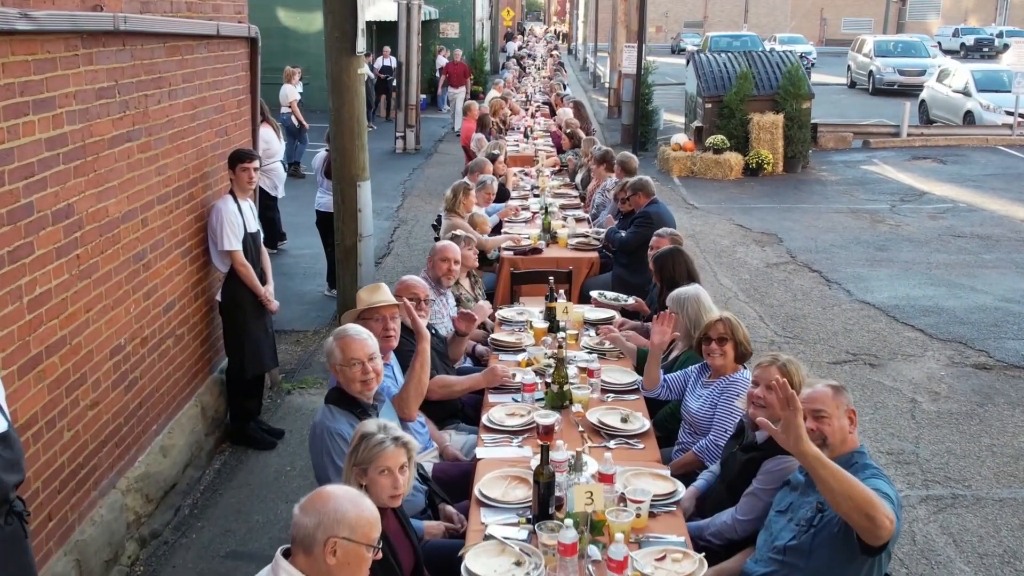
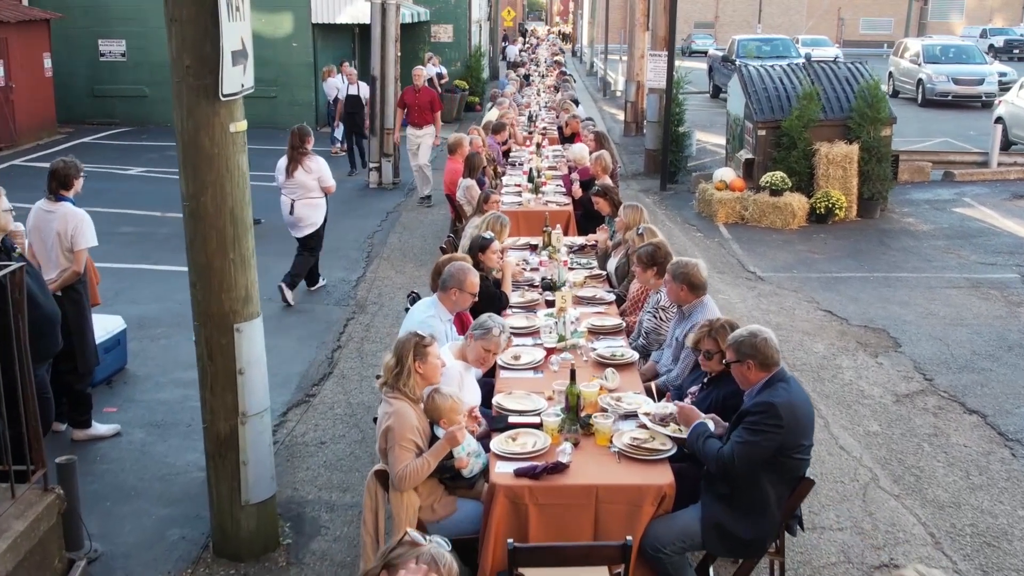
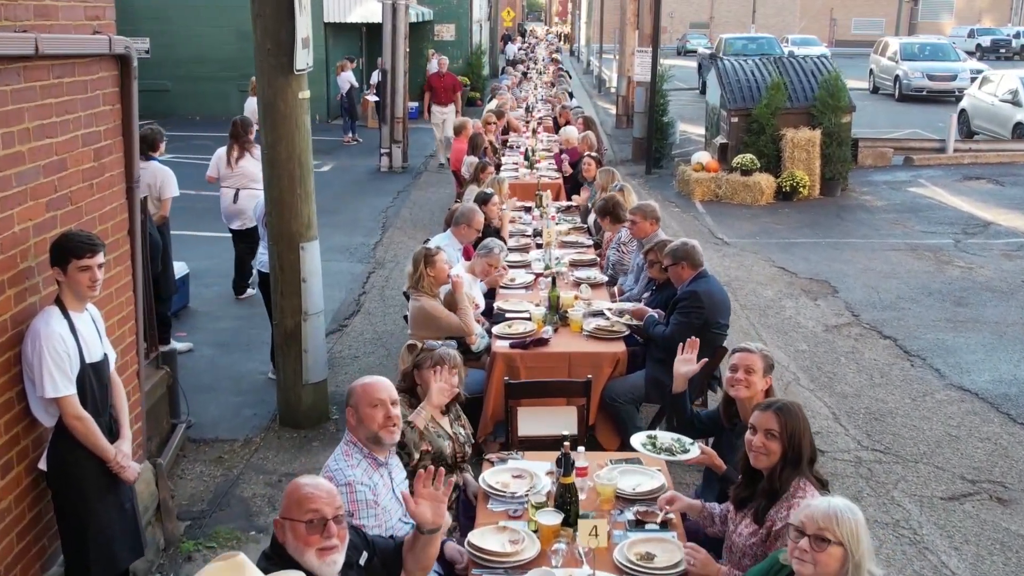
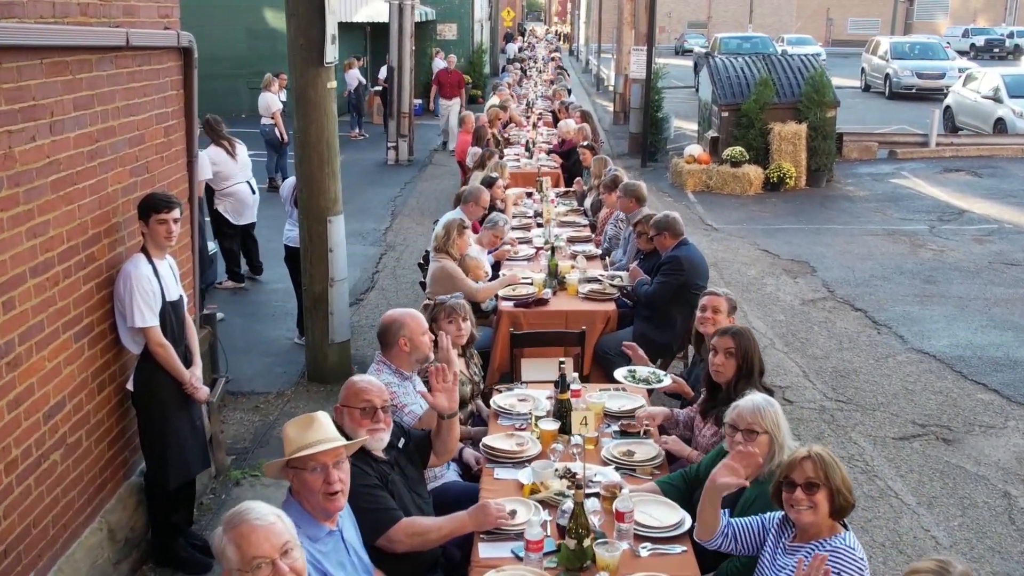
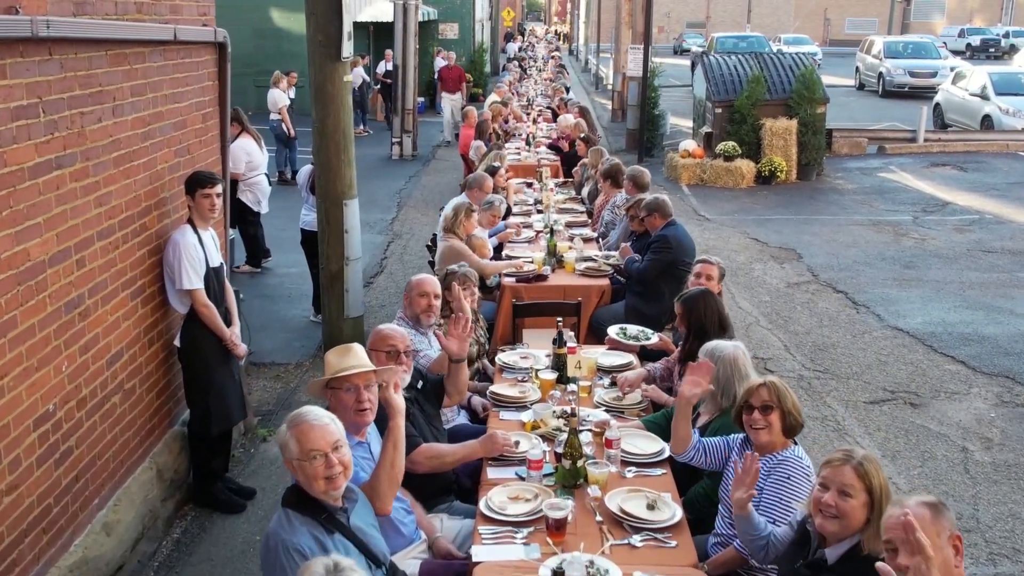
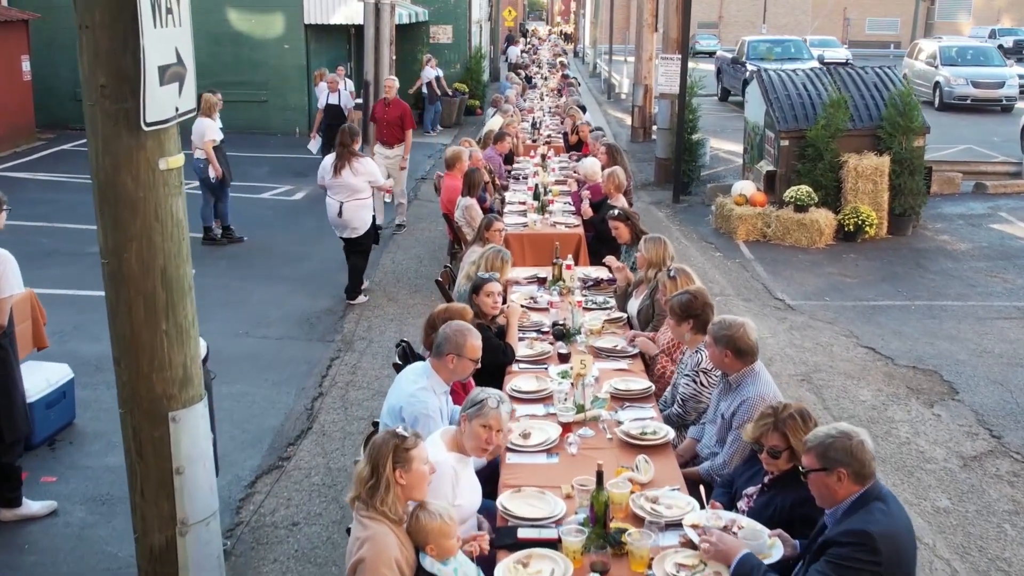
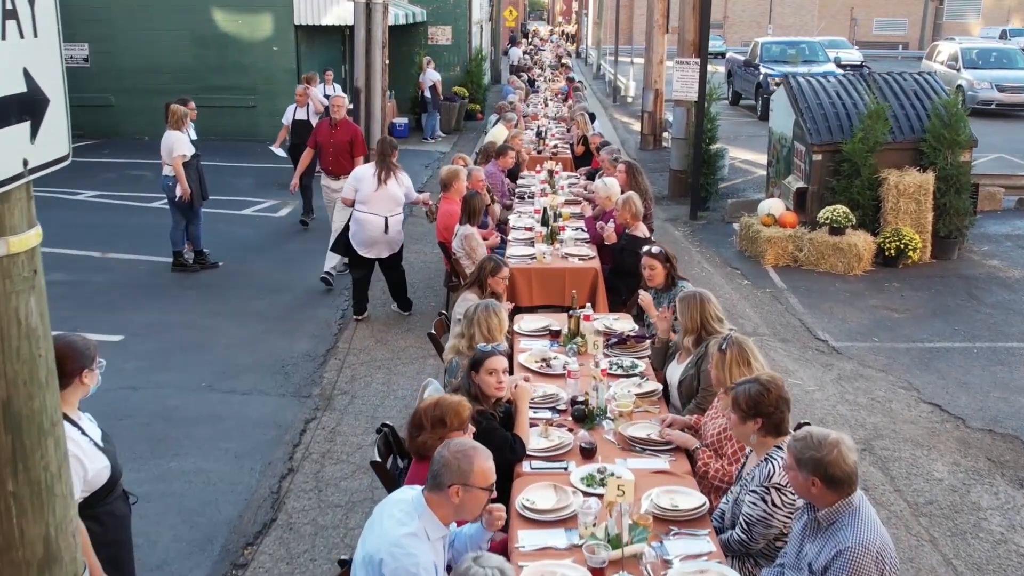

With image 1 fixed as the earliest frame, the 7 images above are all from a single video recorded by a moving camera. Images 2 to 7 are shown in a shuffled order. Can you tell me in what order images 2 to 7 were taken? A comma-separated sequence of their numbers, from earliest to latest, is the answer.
5, 4, 3, 2, 6, 7
